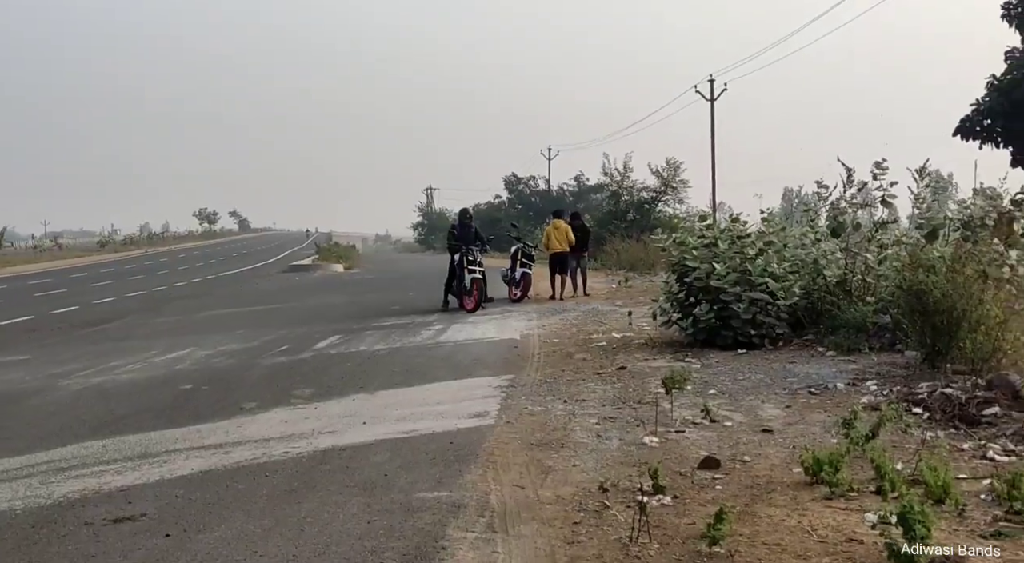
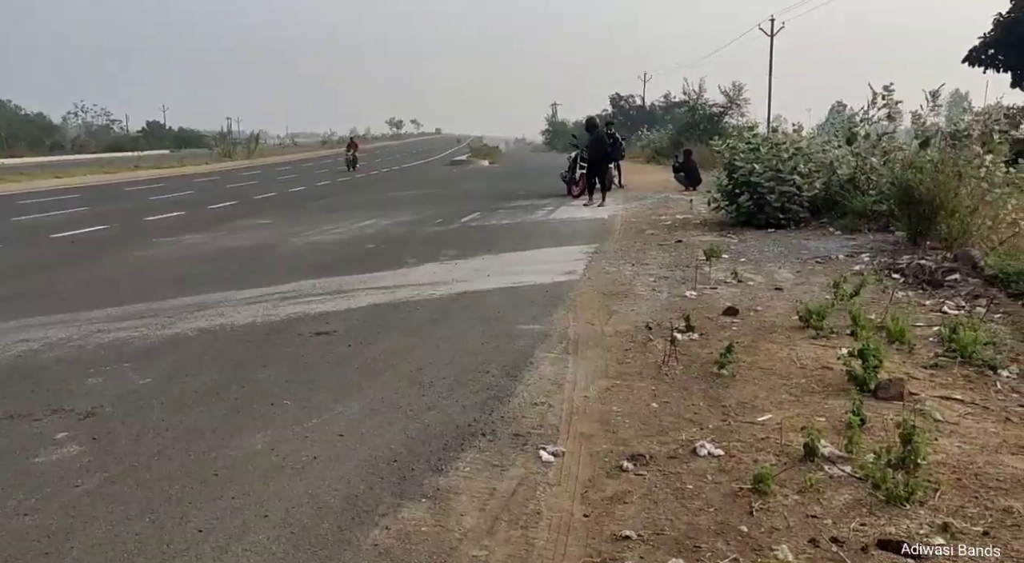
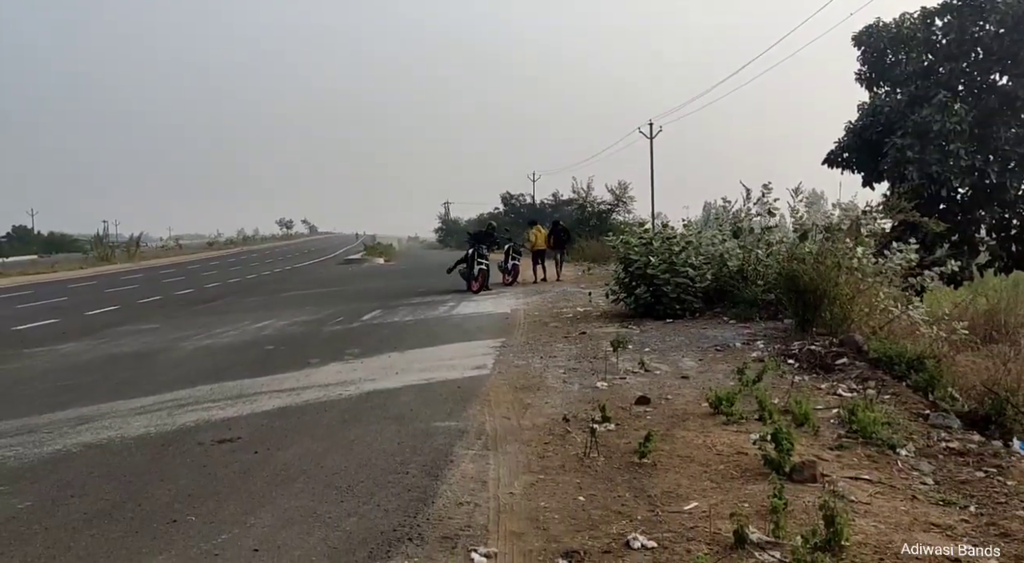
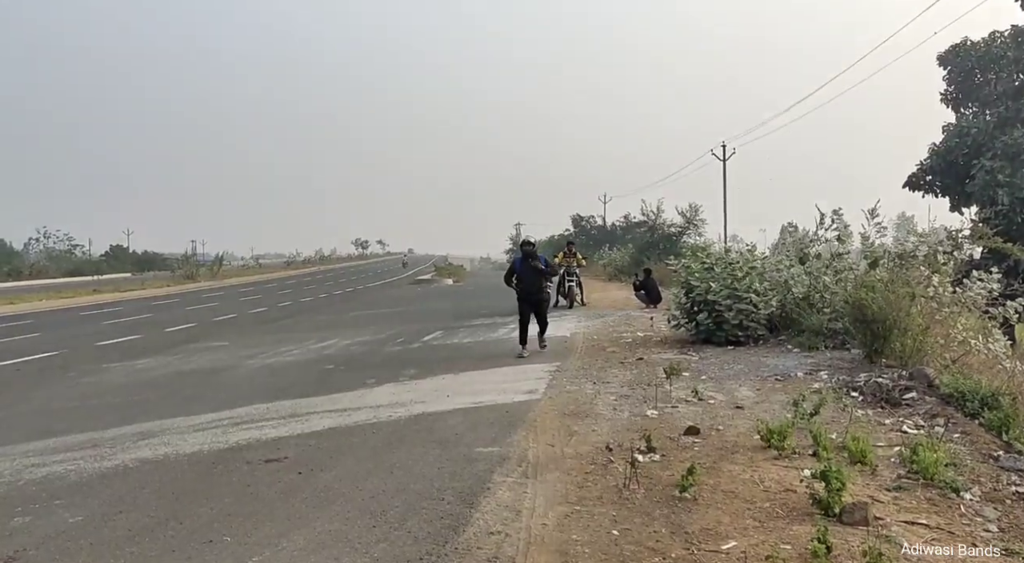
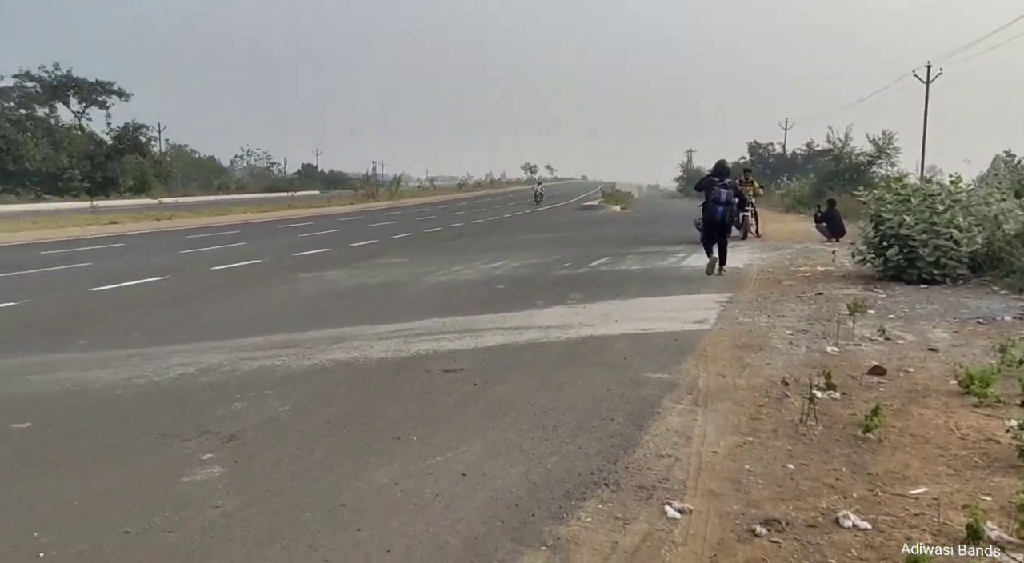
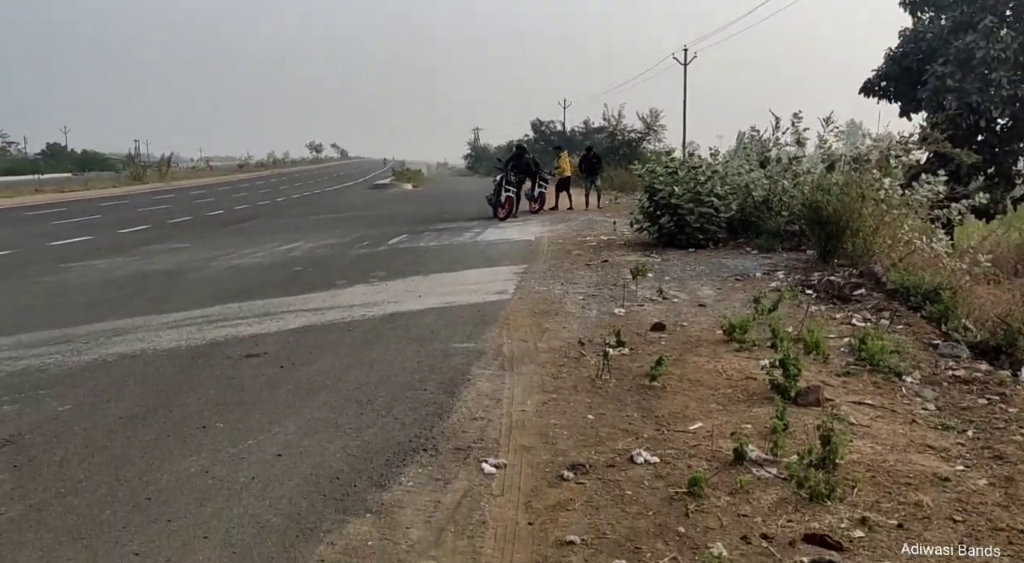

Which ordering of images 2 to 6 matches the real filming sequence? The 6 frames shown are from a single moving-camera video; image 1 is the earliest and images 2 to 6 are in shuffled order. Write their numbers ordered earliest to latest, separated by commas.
3, 6, 2, 4, 5
